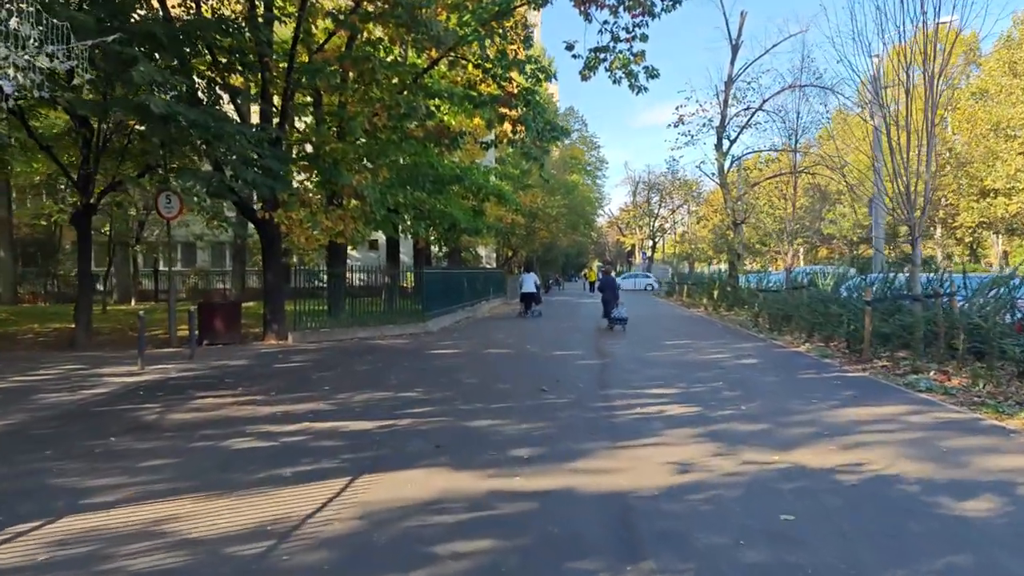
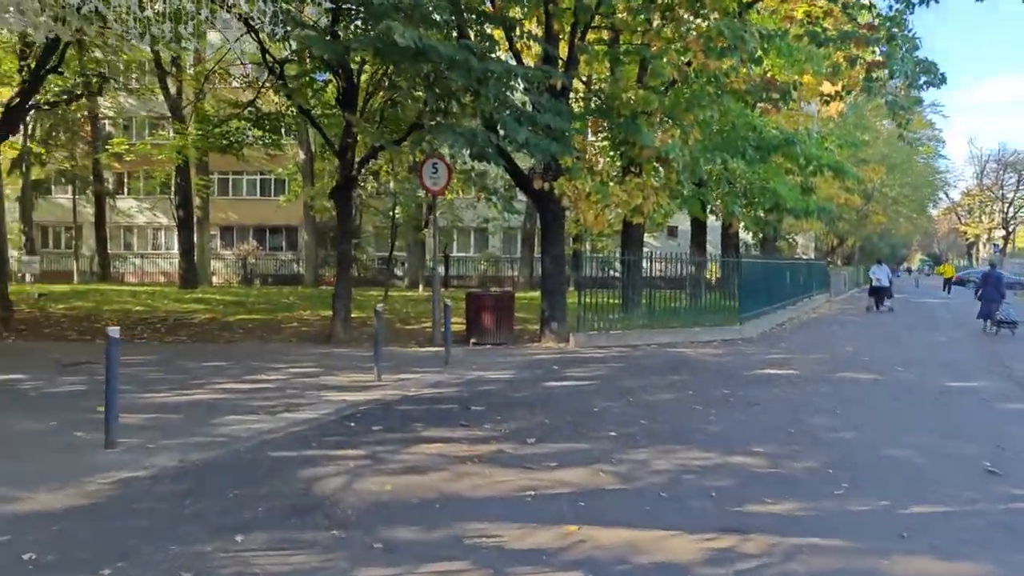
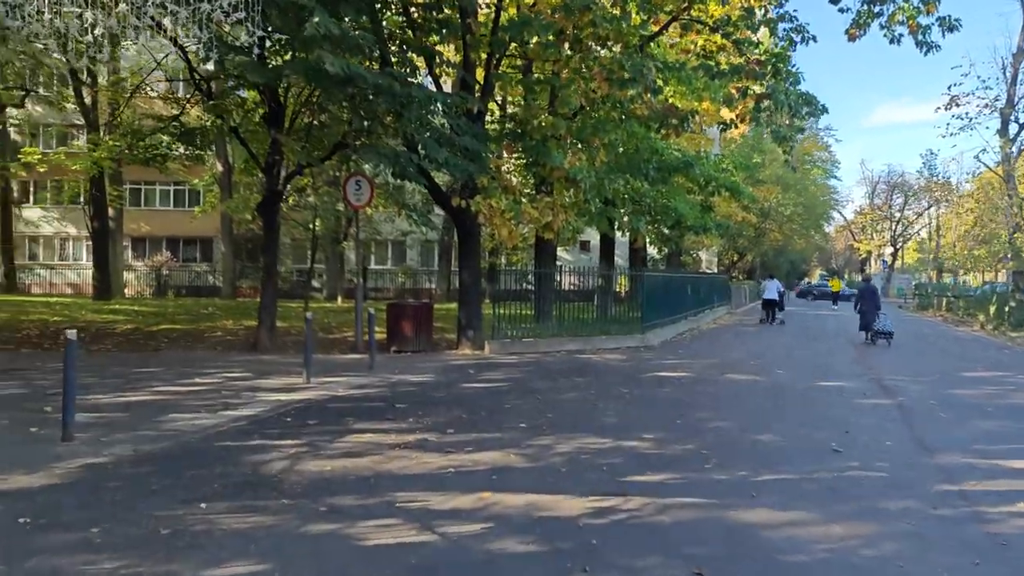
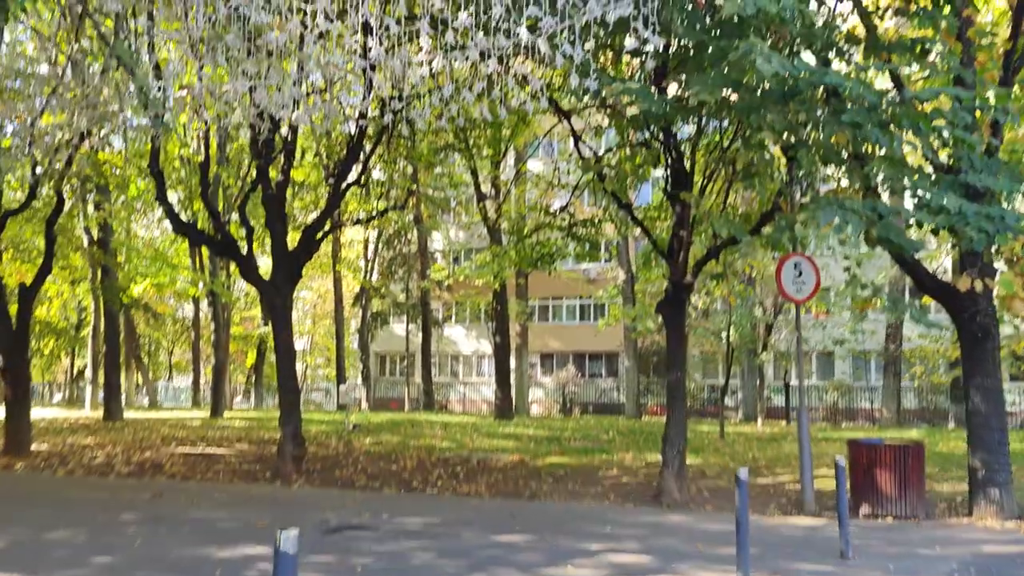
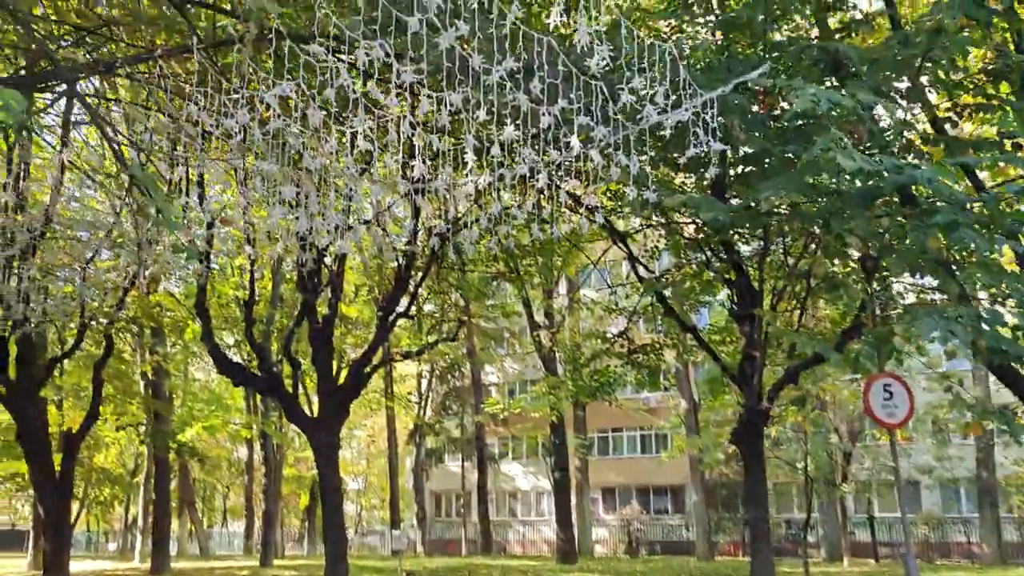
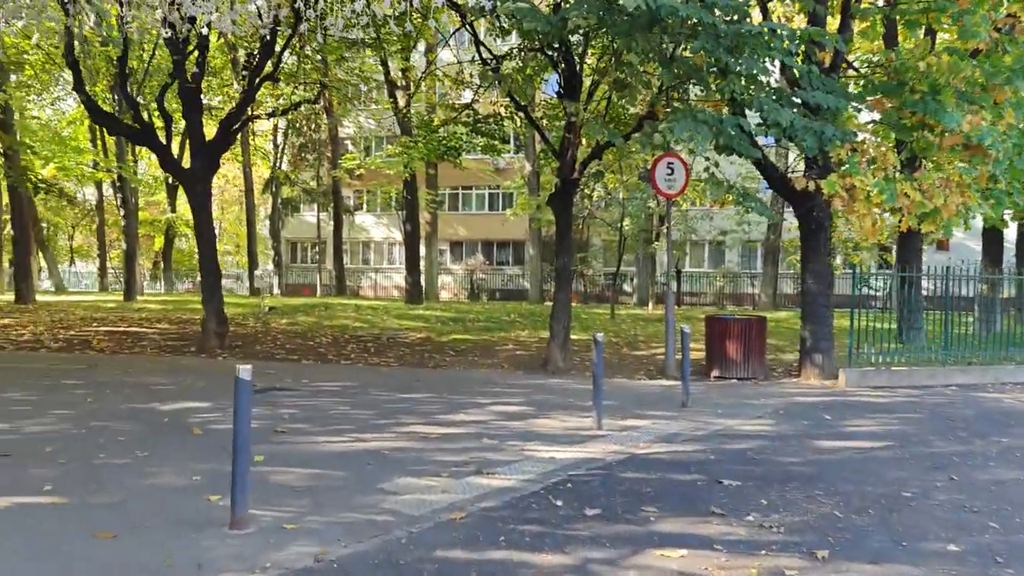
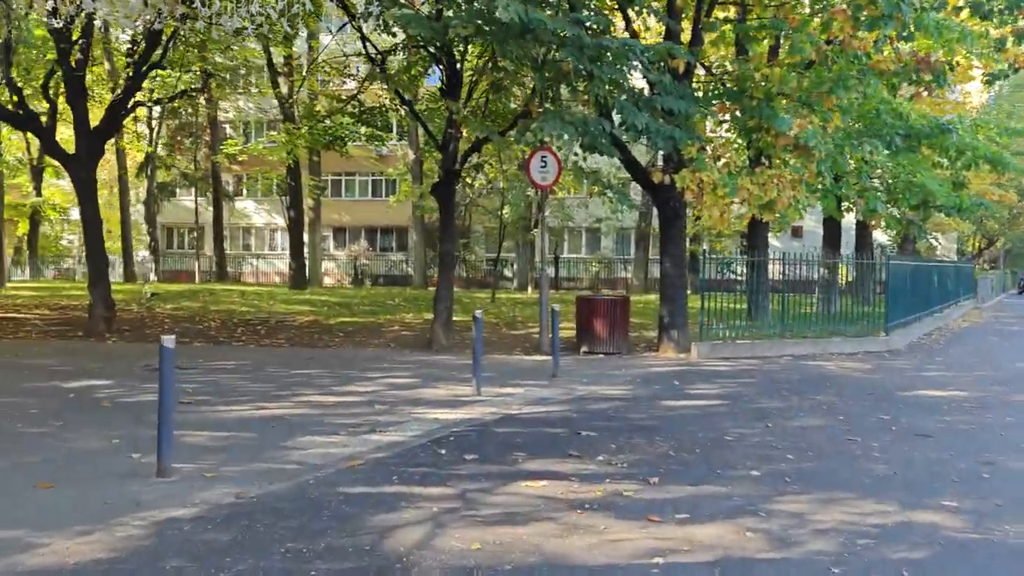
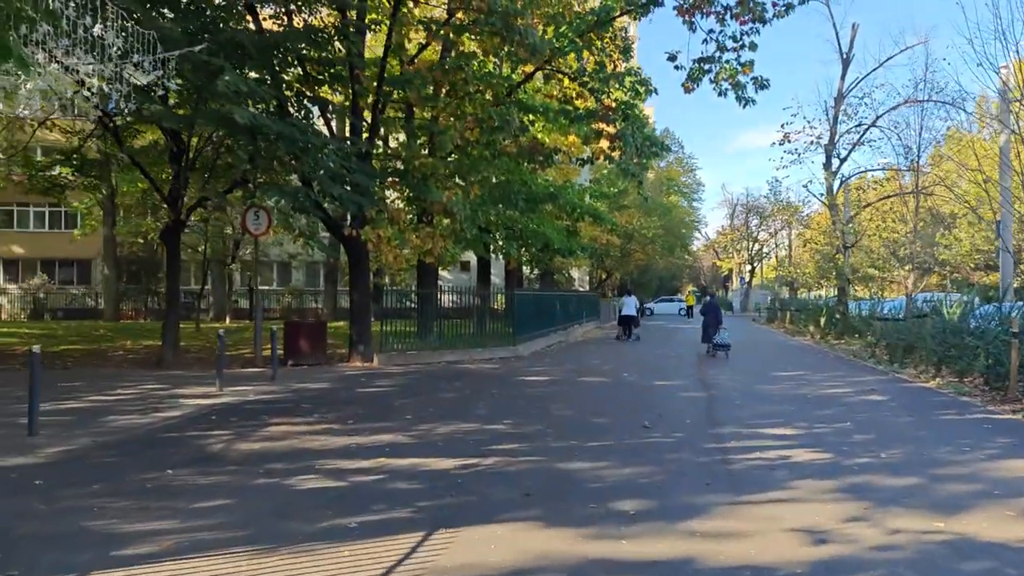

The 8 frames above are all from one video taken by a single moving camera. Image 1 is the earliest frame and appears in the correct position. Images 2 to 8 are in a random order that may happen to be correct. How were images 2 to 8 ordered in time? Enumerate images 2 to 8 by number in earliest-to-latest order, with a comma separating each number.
8, 3, 2, 7, 6, 4, 5
